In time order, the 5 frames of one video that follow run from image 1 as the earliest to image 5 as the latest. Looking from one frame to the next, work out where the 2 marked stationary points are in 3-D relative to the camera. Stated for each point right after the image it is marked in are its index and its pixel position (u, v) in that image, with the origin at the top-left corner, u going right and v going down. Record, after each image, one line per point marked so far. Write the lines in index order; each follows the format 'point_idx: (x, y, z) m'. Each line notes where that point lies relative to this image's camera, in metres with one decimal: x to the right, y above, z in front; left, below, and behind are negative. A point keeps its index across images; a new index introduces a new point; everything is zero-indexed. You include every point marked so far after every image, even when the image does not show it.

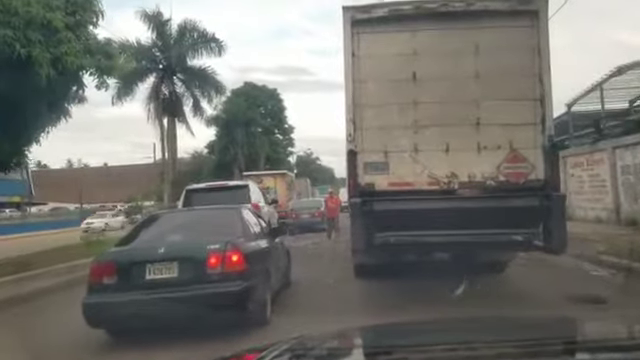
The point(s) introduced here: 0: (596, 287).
0: (+3.9, -1.5, +11.4) m
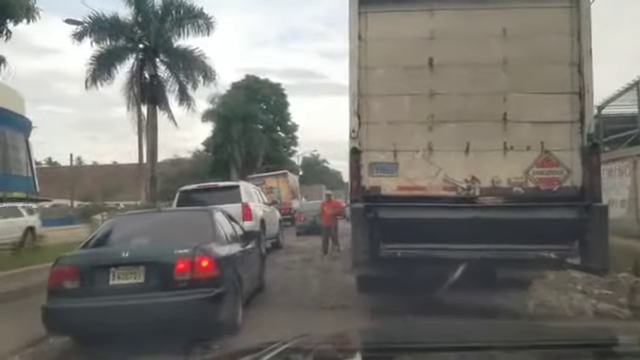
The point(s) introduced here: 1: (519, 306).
0: (+3.8, -1.6, +10.0) m
1: (+2.5, -1.6, +10.2) m
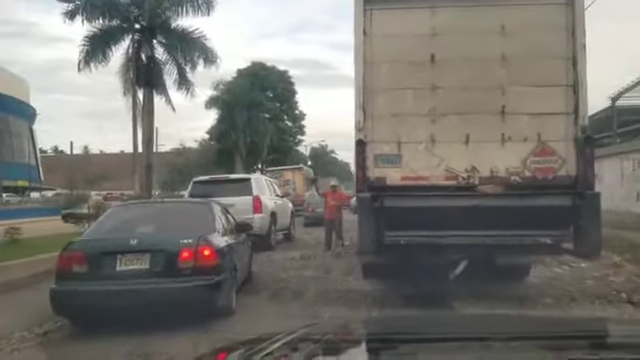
0: (+3.9, -1.5, +10.4) m
1: (+2.6, -1.4, +10.6) m
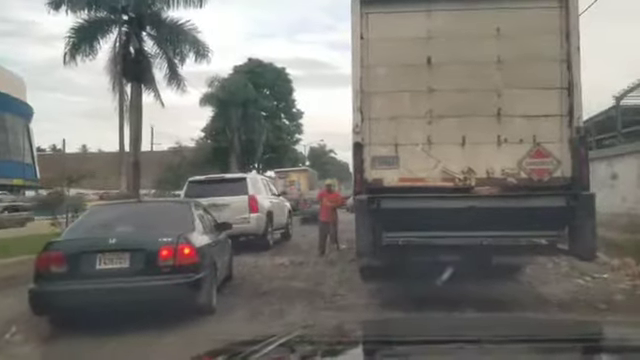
0: (+3.9, -1.5, +10.5) m
1: (+2.6, -1.5, +10.7) m
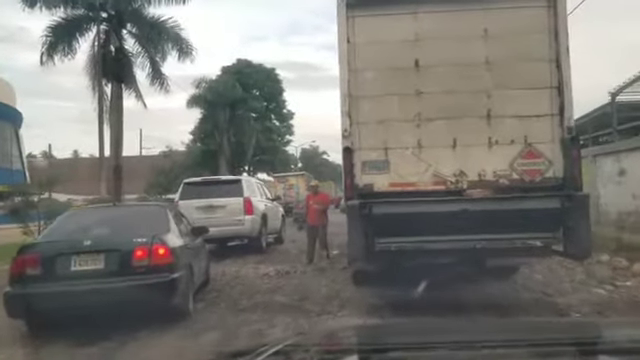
0: (+3.8, -1.4, +10.4) m
1: (+2.5, -1.5, +10.6) m
